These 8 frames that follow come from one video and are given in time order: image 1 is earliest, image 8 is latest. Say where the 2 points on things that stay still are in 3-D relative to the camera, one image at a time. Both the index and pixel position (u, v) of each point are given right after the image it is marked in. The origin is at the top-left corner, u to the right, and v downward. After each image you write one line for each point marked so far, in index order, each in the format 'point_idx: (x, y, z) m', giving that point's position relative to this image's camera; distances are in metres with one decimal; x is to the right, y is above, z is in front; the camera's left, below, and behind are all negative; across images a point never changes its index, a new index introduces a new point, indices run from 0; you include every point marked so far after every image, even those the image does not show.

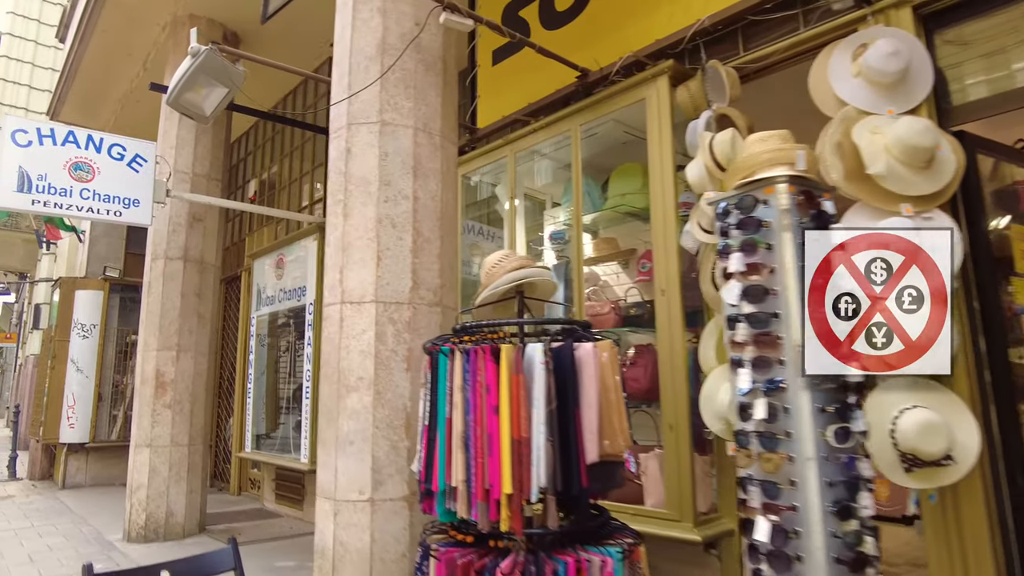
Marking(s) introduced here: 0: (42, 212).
0: (-3.8, +0.6, +5.3) m
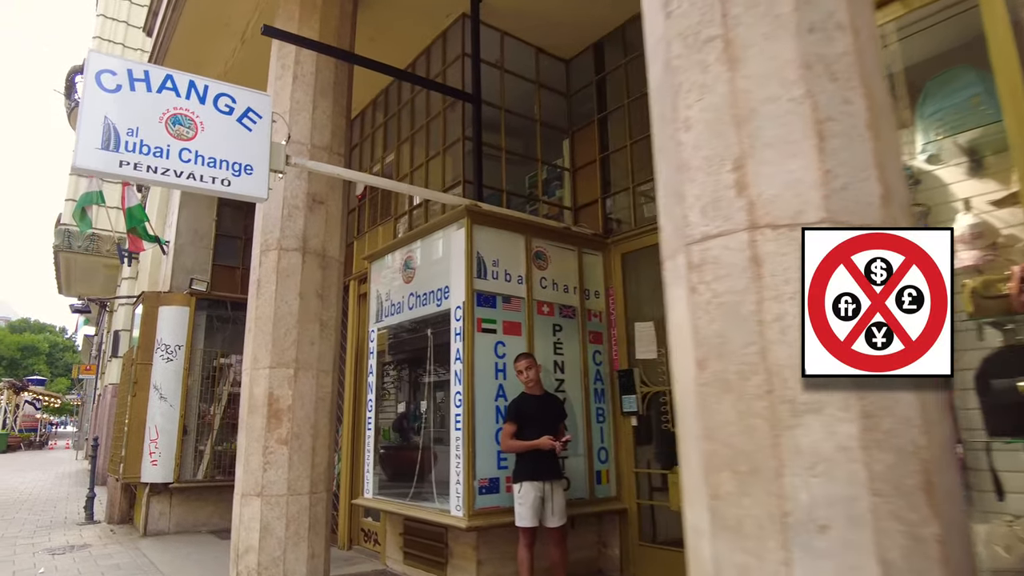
0: (-2.3, +0.7, +3.9) m
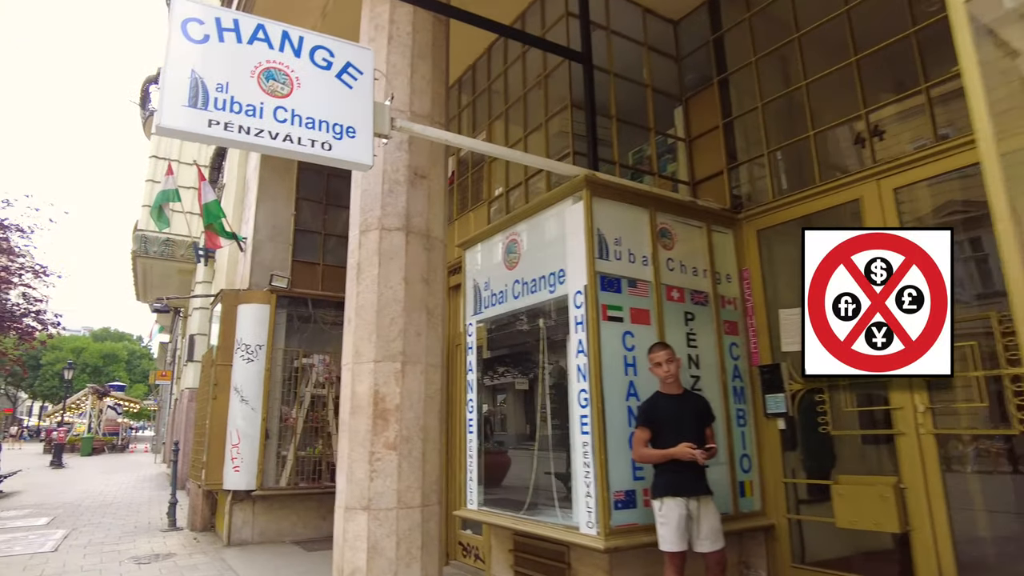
0: (-1.5, +0.8, +3.4) m
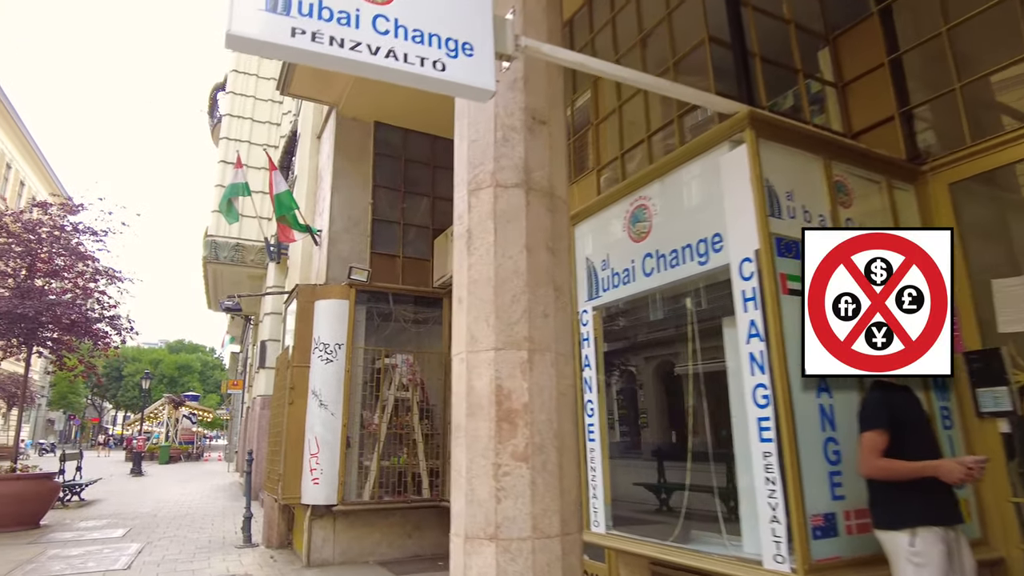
0: (-0.8, +0.9, +2.6) m
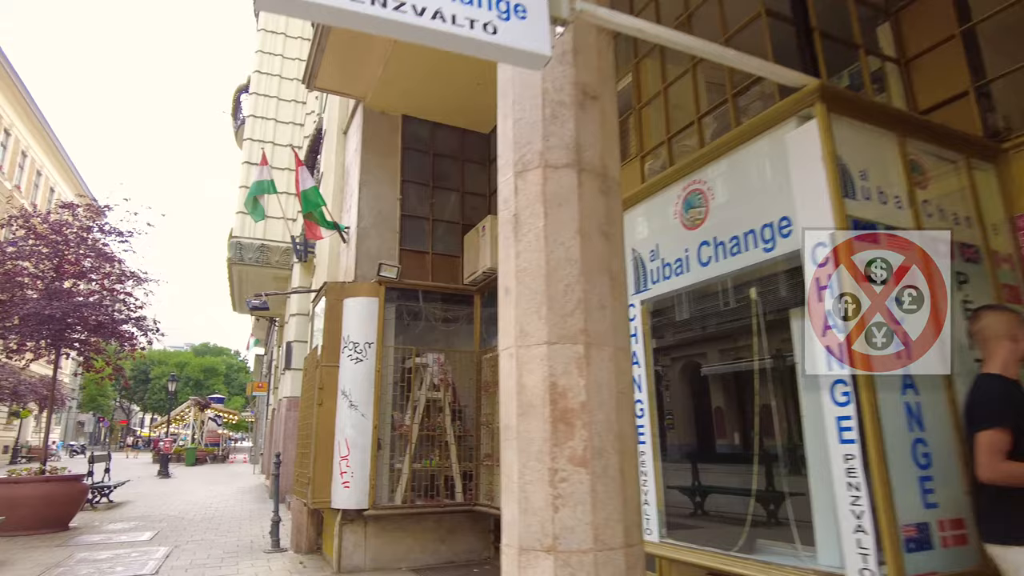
0: (-0.6, +1.0, +2.3) m
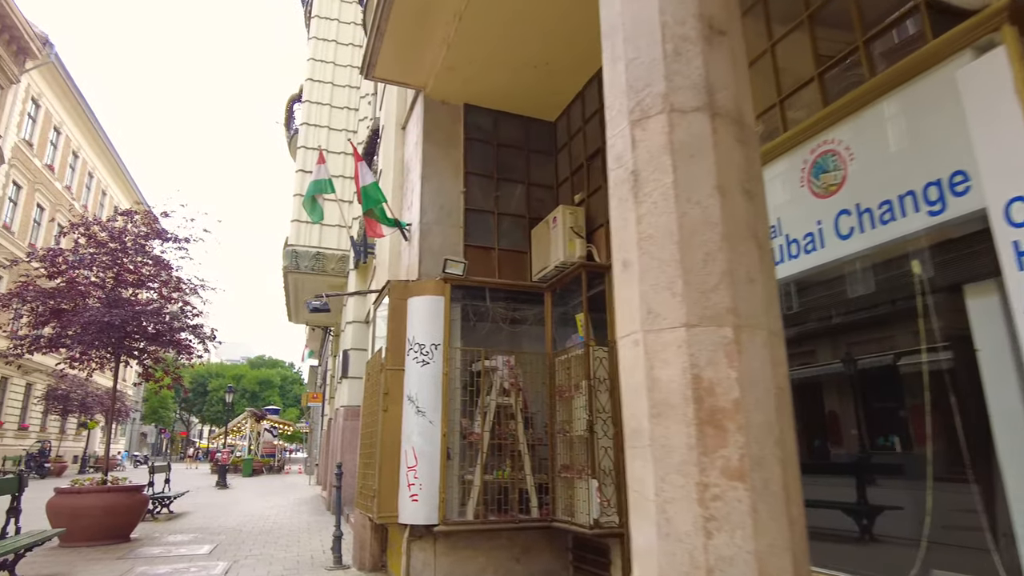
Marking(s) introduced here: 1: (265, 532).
0: (-0.2, +1.1, +1.8) m
1: (-4.3, -4.2, +11.5) m
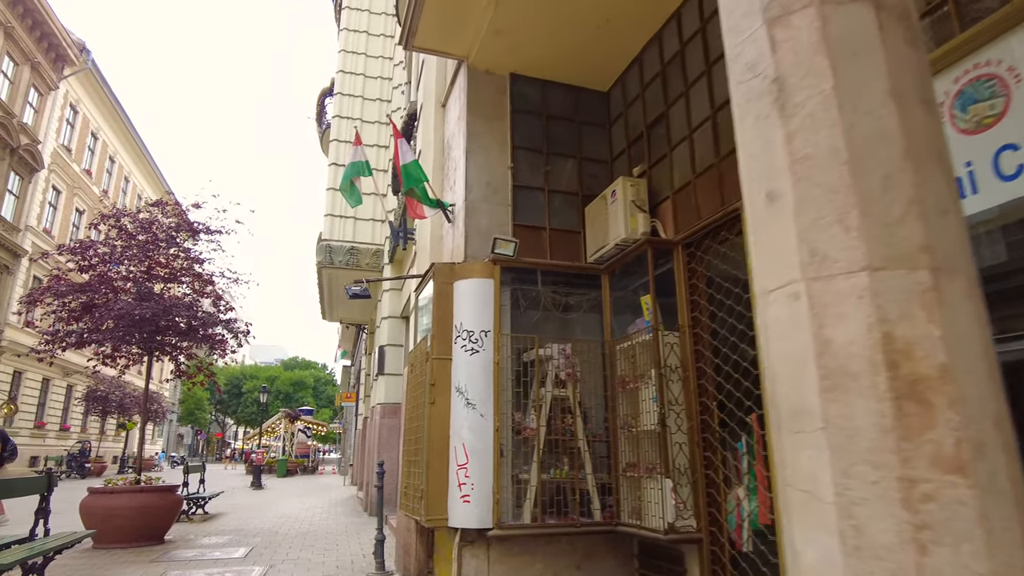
0: (+0.1, +1.3, +1.2) m
1: (-3.5, -4.1, +11.0) m
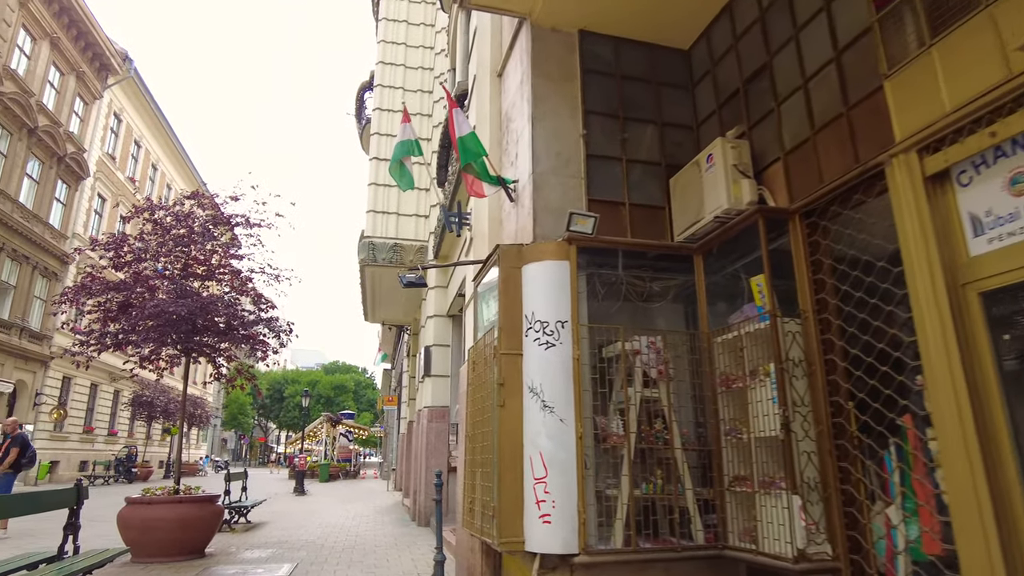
0: (+0.5, +1.4, +0.3) m
1: (-2.5, -4.0, +10.3) m
